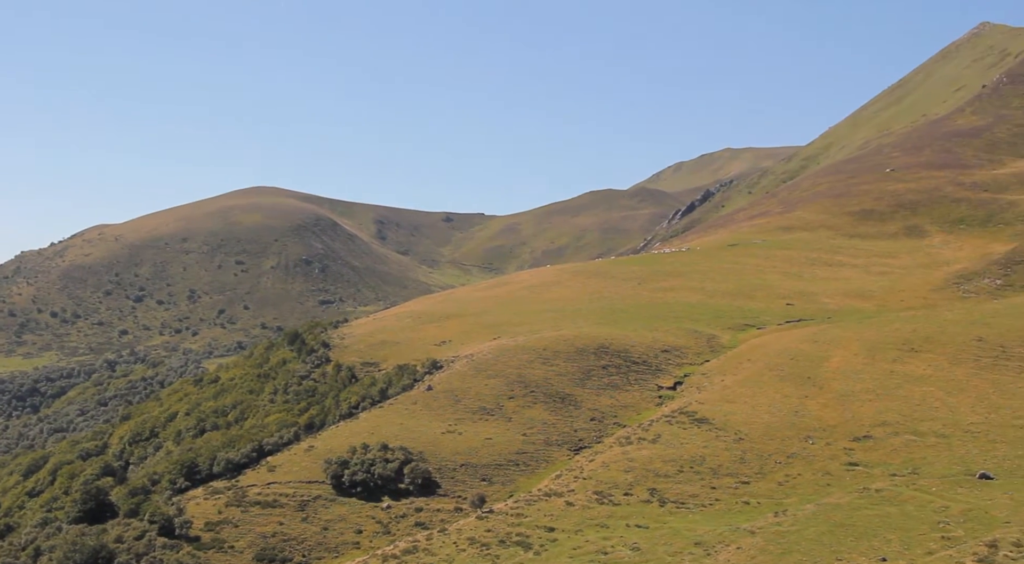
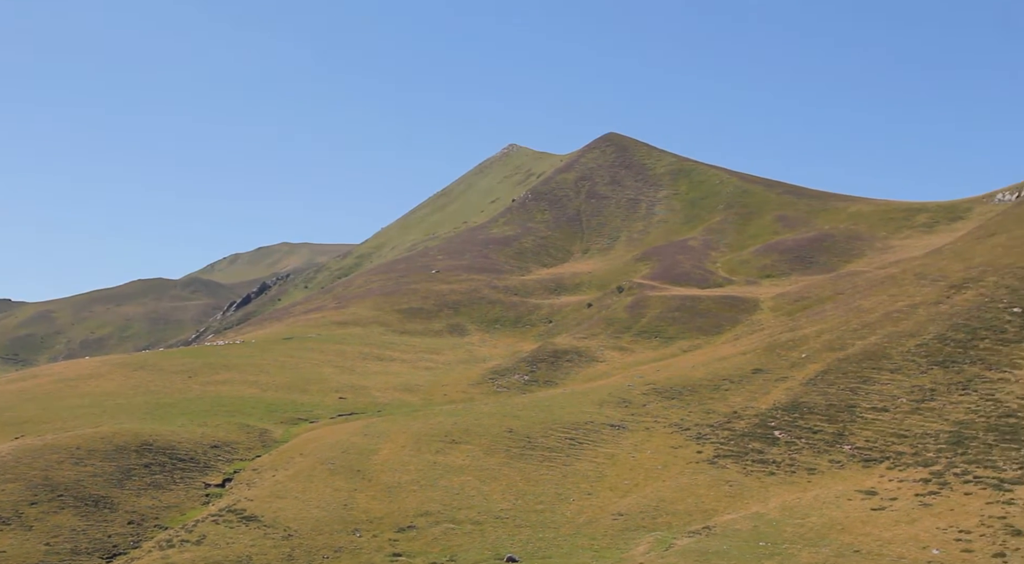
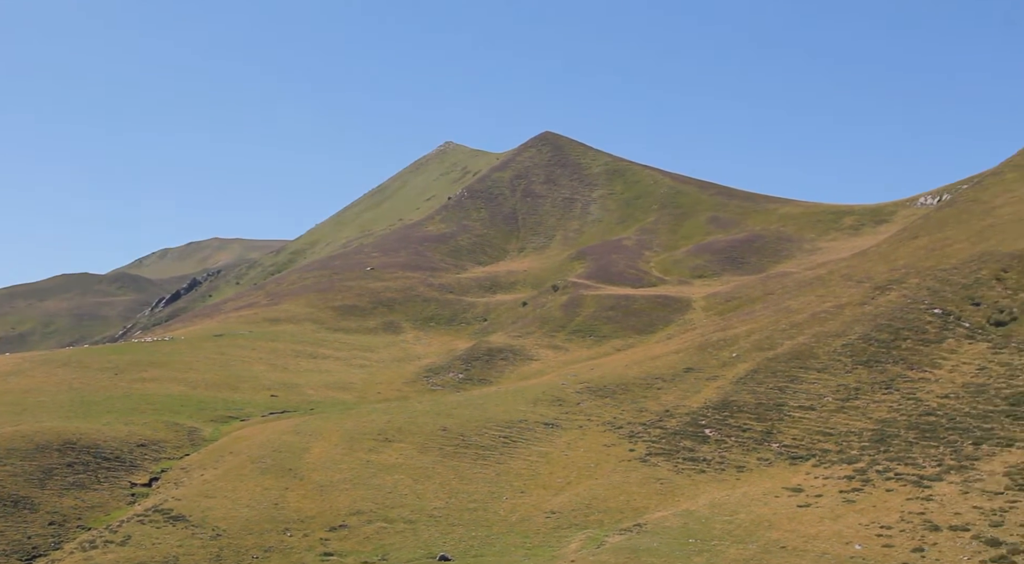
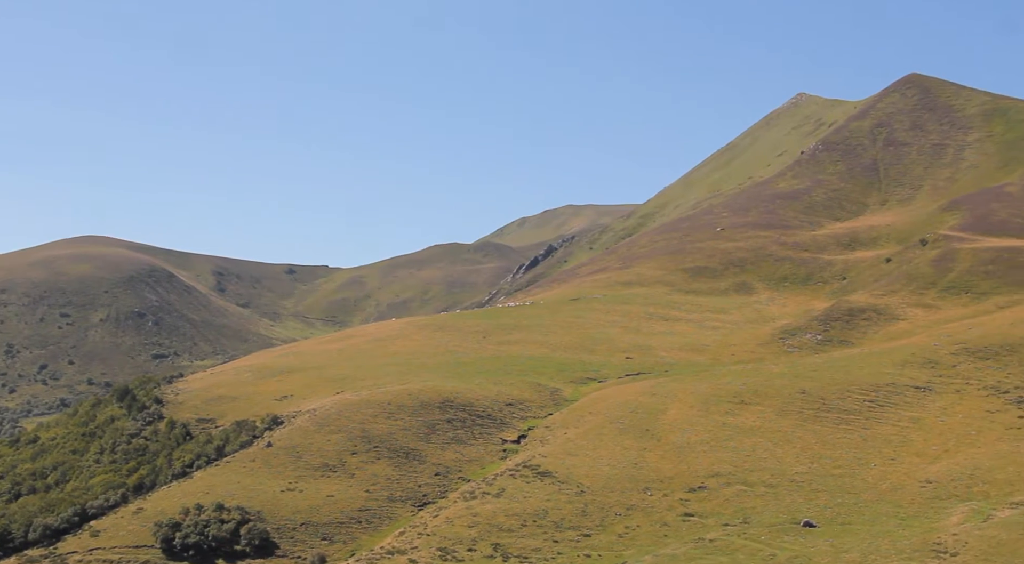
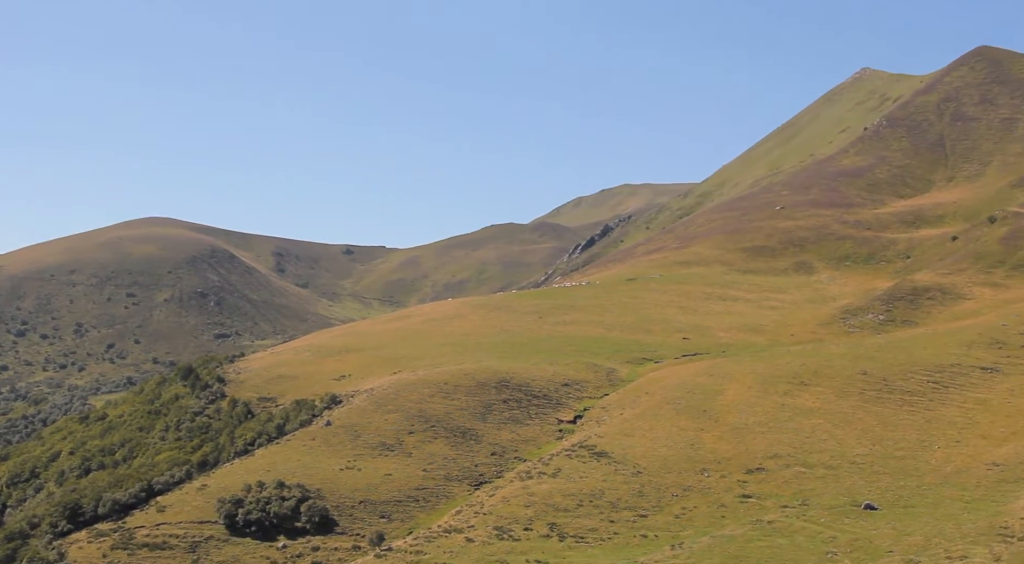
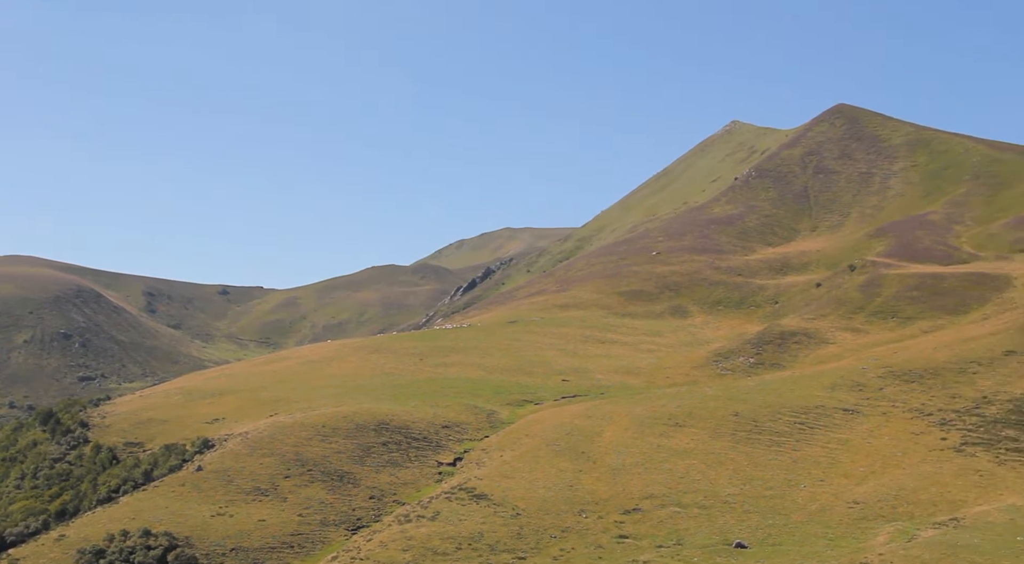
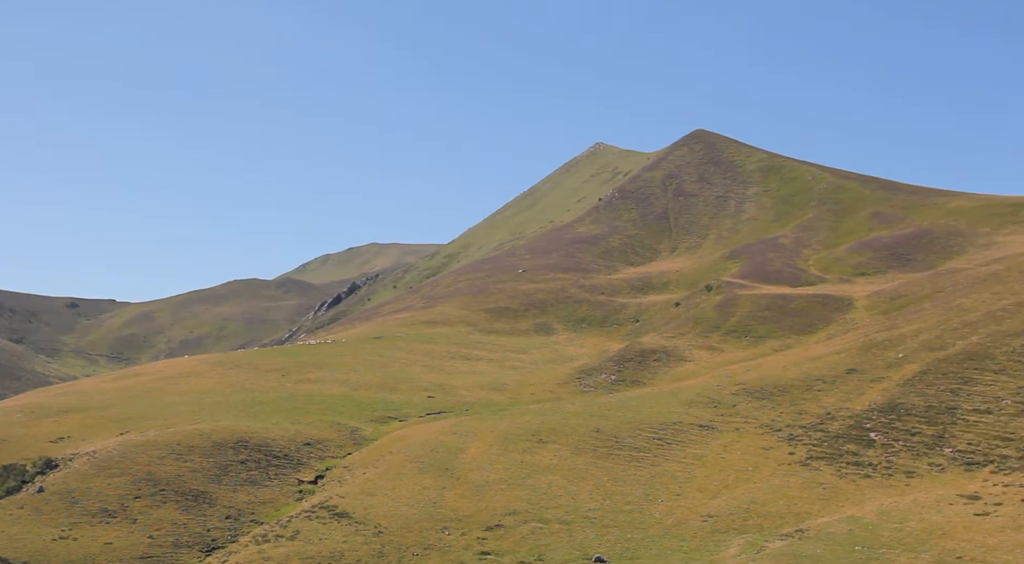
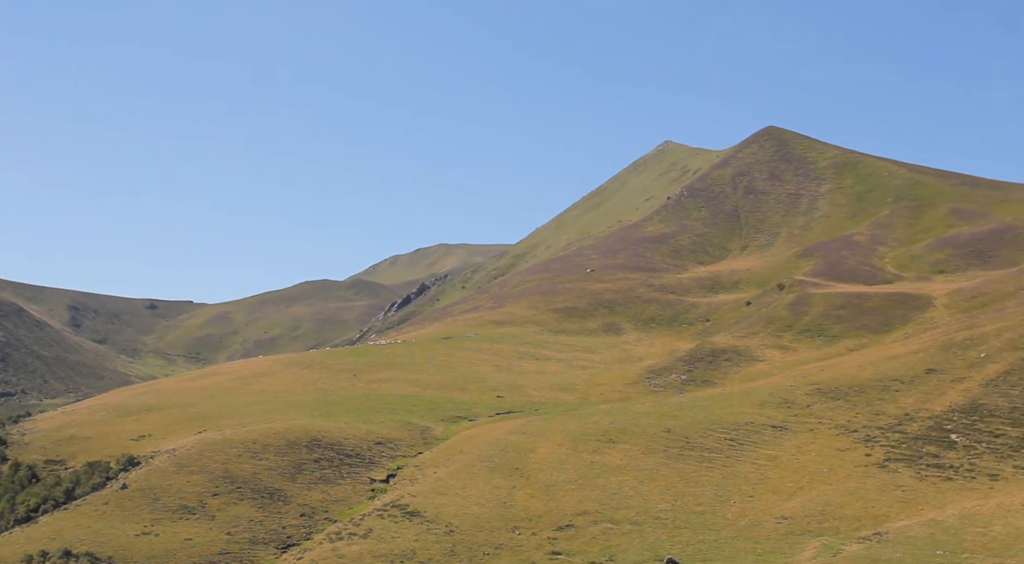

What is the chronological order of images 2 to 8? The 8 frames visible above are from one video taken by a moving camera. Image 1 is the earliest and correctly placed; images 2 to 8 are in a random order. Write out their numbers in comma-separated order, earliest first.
5, 4, 6, 8, 7, 2, 3
